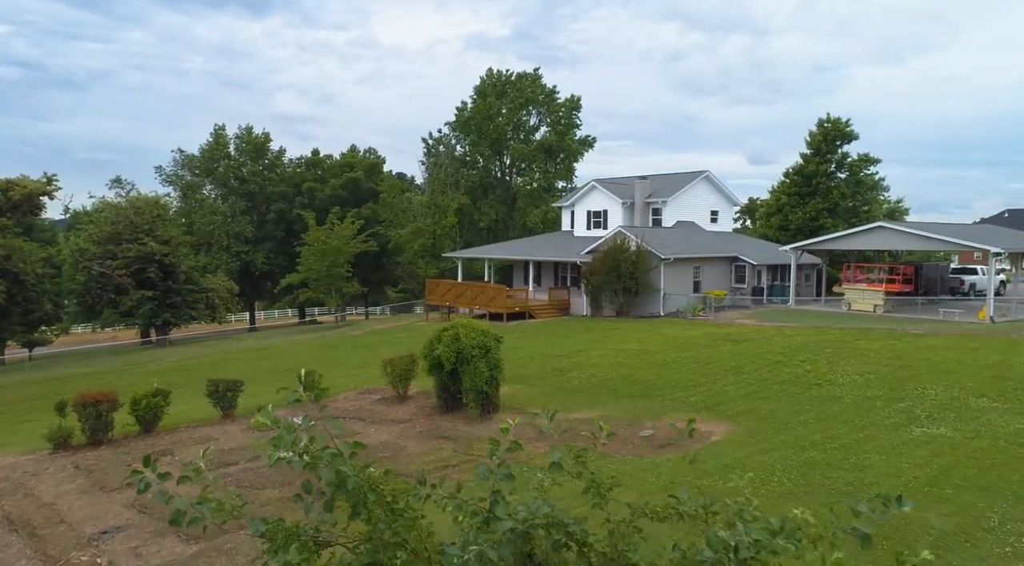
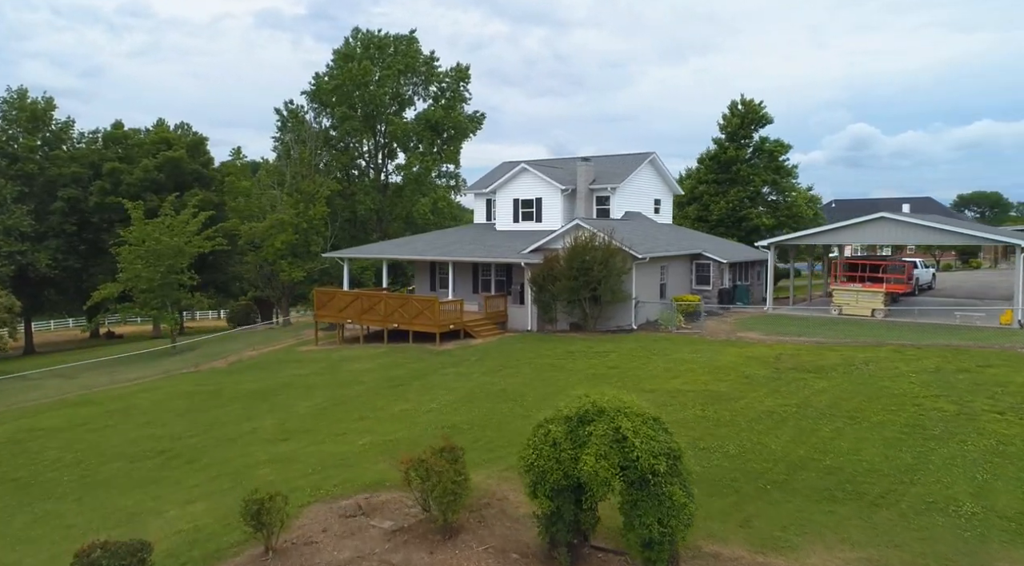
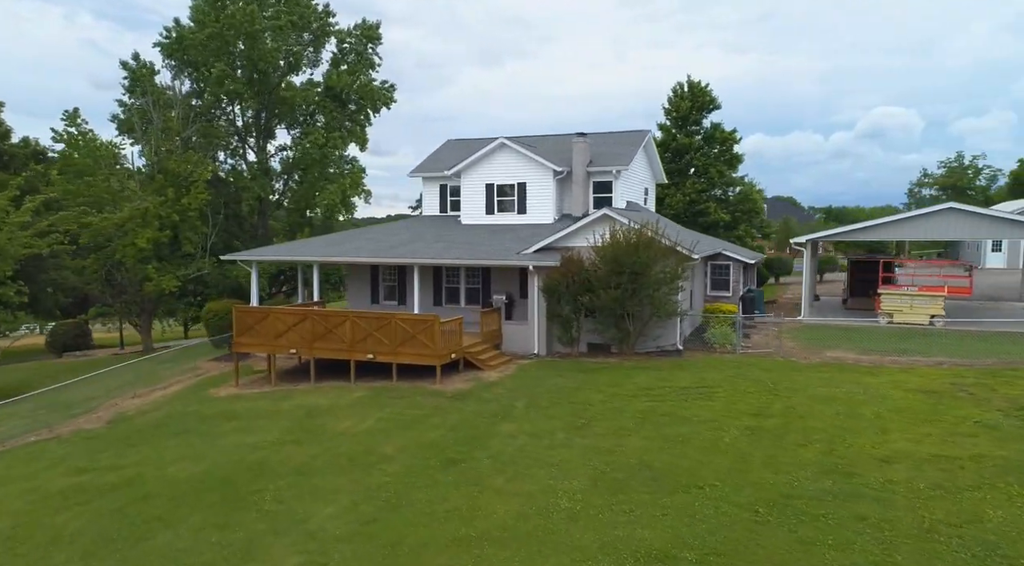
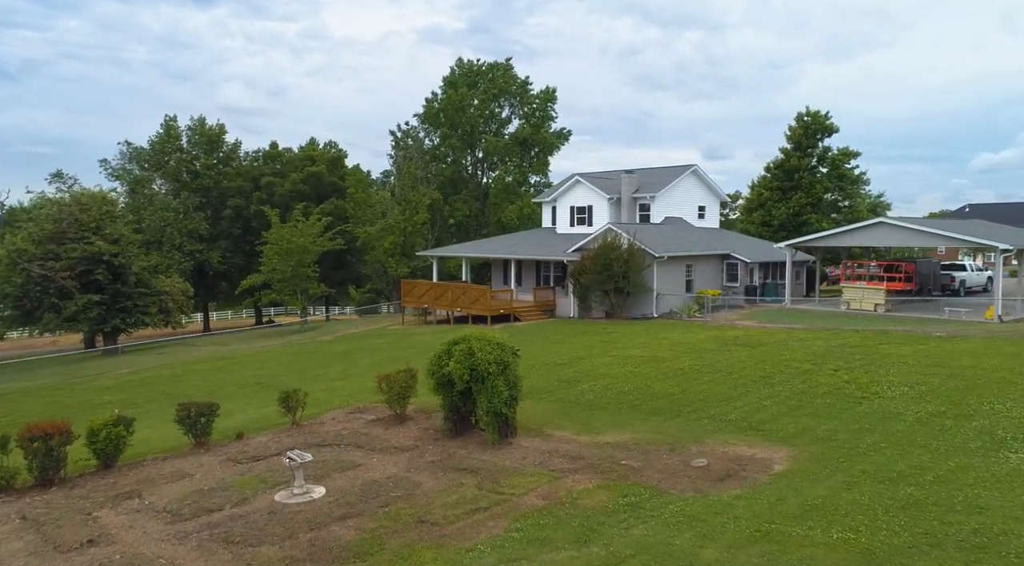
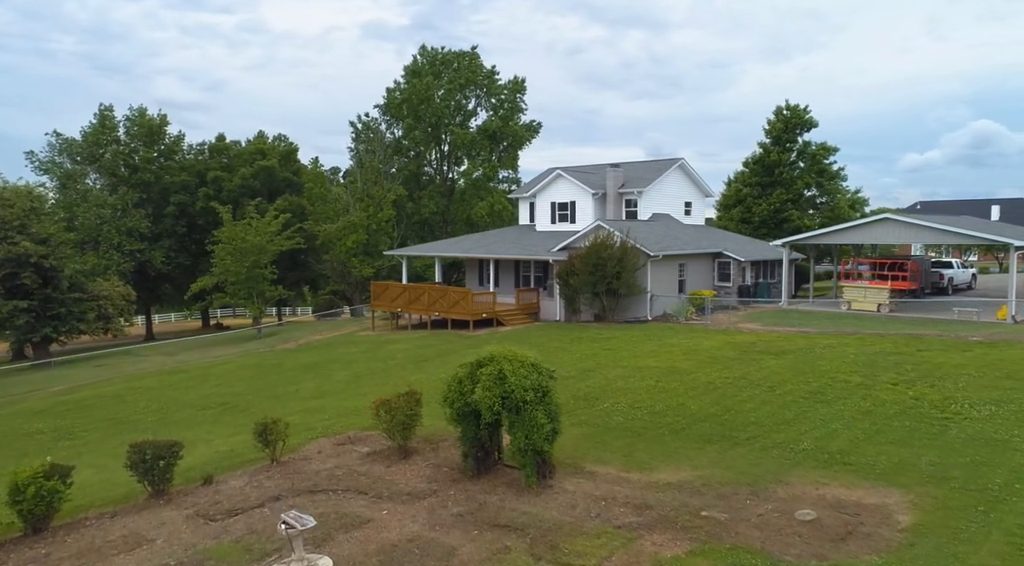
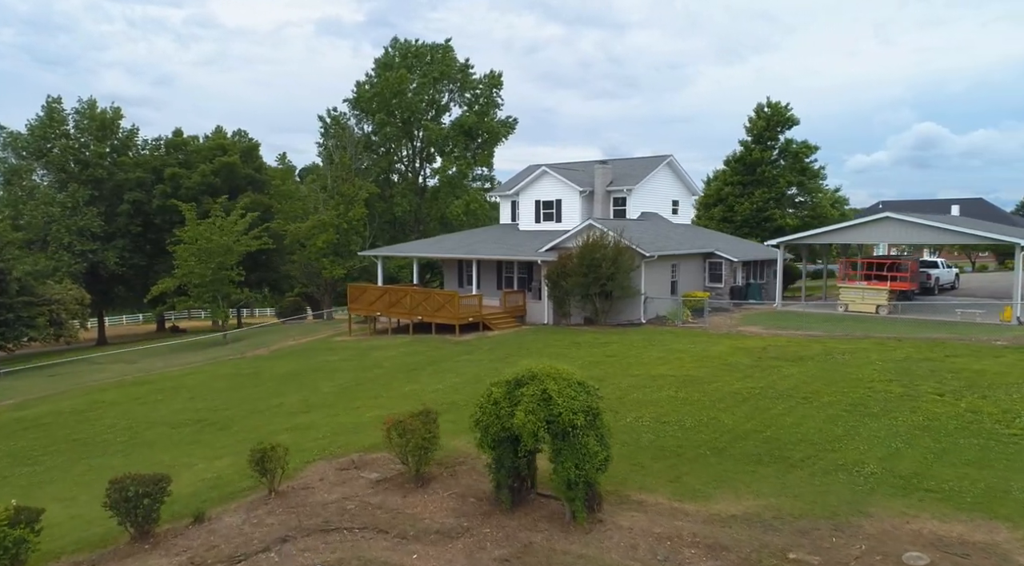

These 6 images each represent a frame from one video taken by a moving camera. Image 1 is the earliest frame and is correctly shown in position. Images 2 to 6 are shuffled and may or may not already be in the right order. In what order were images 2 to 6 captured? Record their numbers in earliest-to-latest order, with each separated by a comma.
4, 5, 6, 2, 3
